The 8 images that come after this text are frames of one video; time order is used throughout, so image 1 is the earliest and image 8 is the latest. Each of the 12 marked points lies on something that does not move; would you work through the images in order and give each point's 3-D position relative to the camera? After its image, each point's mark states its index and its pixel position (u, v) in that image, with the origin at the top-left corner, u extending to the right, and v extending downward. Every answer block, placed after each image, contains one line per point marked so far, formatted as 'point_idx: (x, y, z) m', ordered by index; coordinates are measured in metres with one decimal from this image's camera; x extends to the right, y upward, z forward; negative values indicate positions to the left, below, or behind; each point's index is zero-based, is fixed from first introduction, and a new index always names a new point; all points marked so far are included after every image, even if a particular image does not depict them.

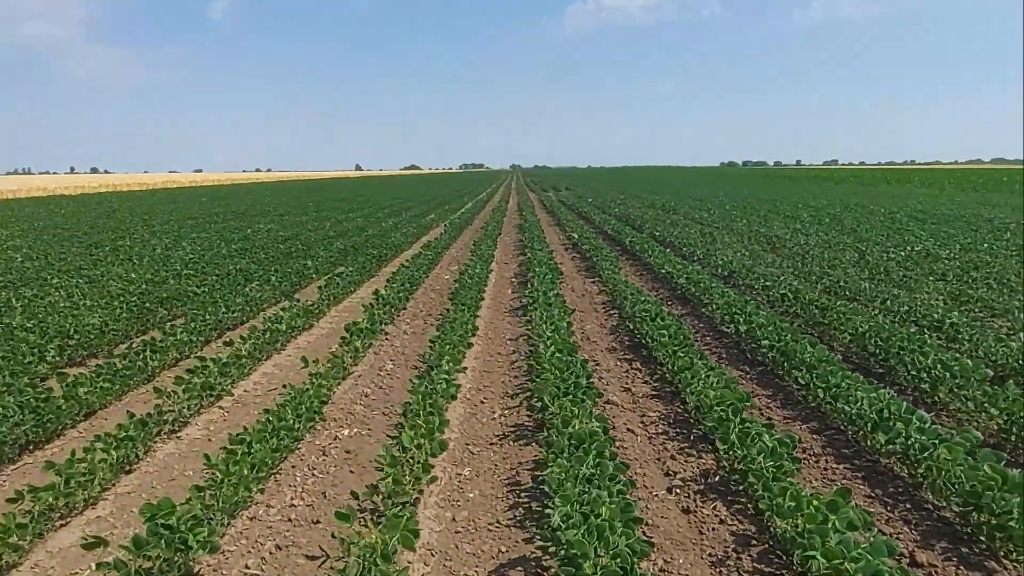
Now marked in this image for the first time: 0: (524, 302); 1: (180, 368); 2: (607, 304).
0: (+0.3, -0.3, +13.5) m
1: (-4.6, -1.1, +9.8) m
2: (+1.8, -0.3, +13.2) m
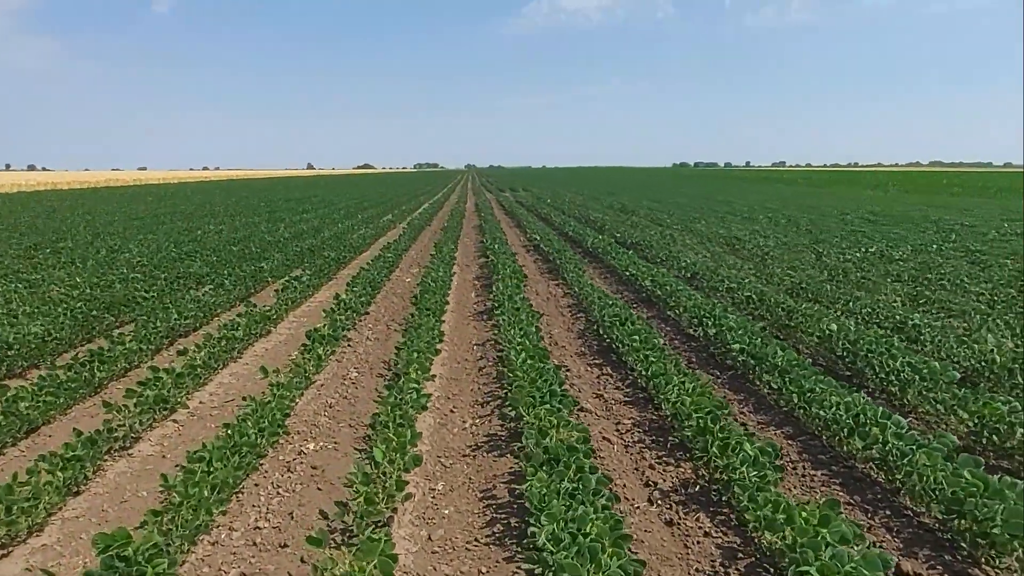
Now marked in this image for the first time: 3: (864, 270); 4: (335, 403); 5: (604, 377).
0: (-0.4, -0.4, +13.3) m
1: (-5.0, -1.2, +9.3) m
2: (+1.2, -0.4, +13.1) m
3: (+7.4, +0.3, +14.8) m
4: (-2.0, -1.3, +7.8) m
5: (+1.2, -1.1, +8.8) m
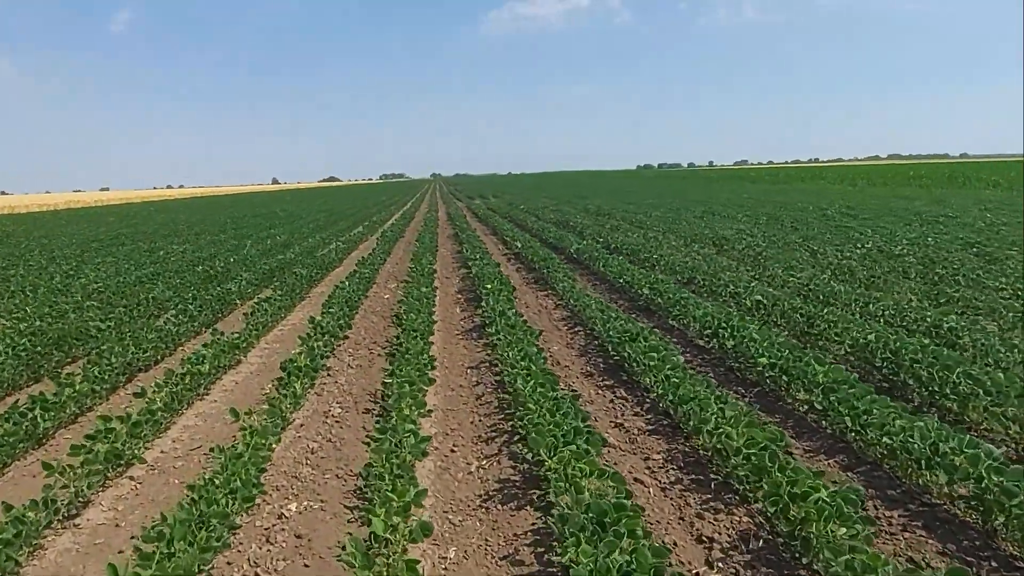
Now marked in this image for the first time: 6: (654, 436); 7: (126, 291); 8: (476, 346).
0: (-0.5, -0.6, +12.3) m
1: (-5.0, -1.6, +8.1) m
2: (+1.0, -0.6, +12.2) m
3: (+7.1, +0.4, +14.1) m
4: (-1.9, -1.5, +6.8) m
5: (+1.2, -1.3, +7.9) m
6: (+1.4, -1.4, +6.8) m
7: (-8.4, -0.1, +15.3) m
8: (-0.5, -0.9, +10.8) m
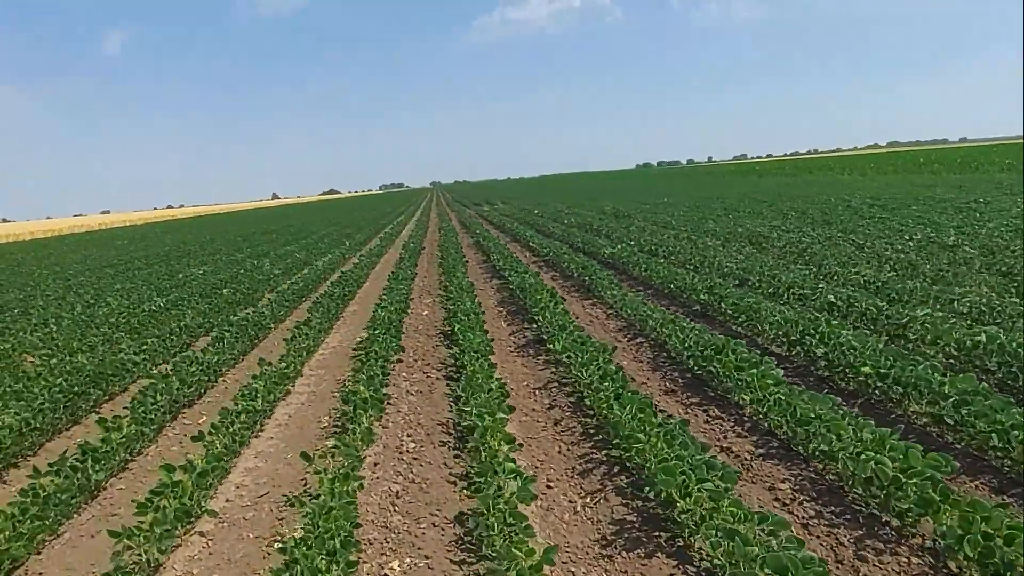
0: (+0.4, -0.8, +11.7) m
1: (-4.1, -2.0, +7.6) m
2: (+1.9, -0.7, +11.6) m
3: (+8.0, +0.5, +13.5) m
4: (-1.0, -1.8, +6.2) m
5: (+2.1, -1.4, +7.2) m
6: (+2.3, -1.5, +6.2) m
7: (-7.5, -0.7, +14.8) m
8: (+0.4, -1.1, +10.2) m
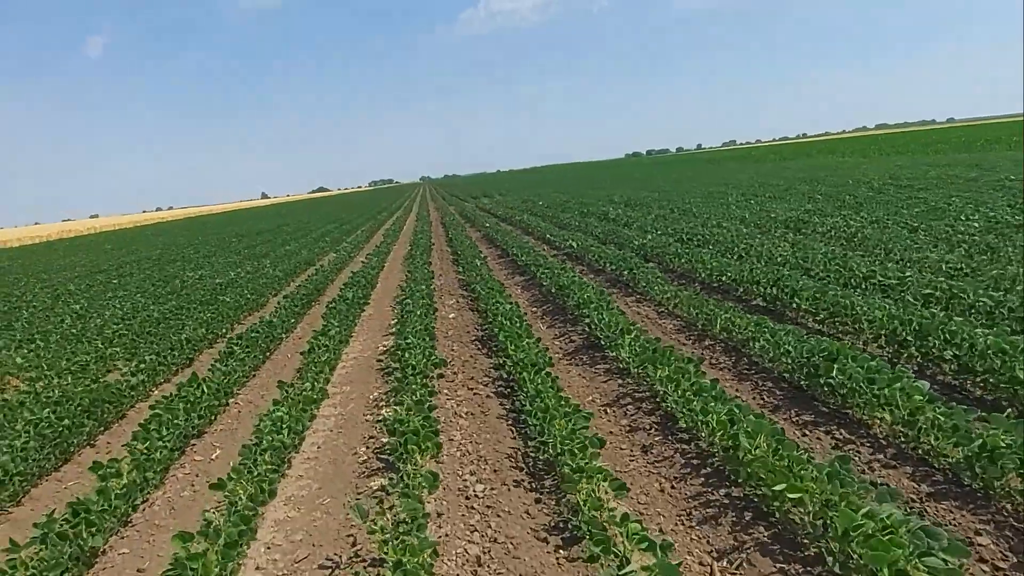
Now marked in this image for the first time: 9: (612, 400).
0: (+1.0, -0.8, +10.4) m
1: (-3.3, -2.1, +6.2) m
2: (+2.6, -0.6, +10.3) m
3: (+8.6, +0.8, +12.2) m
4: (-0.2, -1.8, +4.9) m
5: (+2.8, -1.3, +6.0) m
6: (+3.0, -1.5, +4.9) m
7: (-6.9, -0.8, +13.4) m
8: (+1.1, -1.1, +8.9) m
9: (+1.1, -1.3, +7.9) m
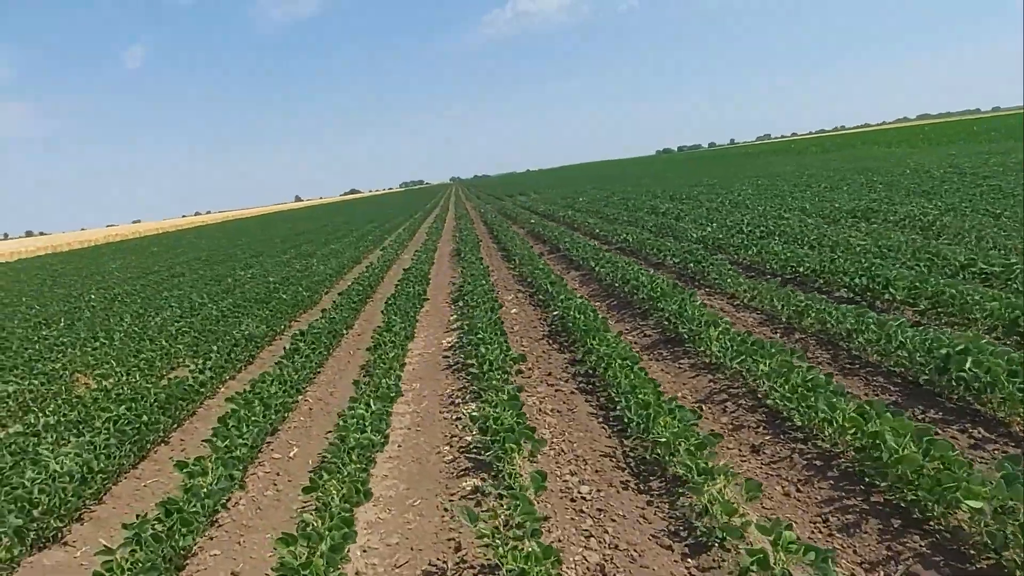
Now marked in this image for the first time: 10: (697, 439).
0: (+2.1, -0.7, +10.0) m
1: (-2.5, -2.1, +6.0) m
2: (+3.6, -0.5, +9.7) m
3: (+9.7, +0.9, +11.4) m
4: (+0.6, -1.8, +4.5) m
5: (+3.7, -1.2, +5.4) m
6: (+3.8, -1.4, +4.4) m
7: (-5.7, -0.8, +13.3) m
8: (+2.1, -1.0, +8.5) m
9: (+2.1, -1.2, +7.5) m
10: (+1.5, -1.2, +5.8) m
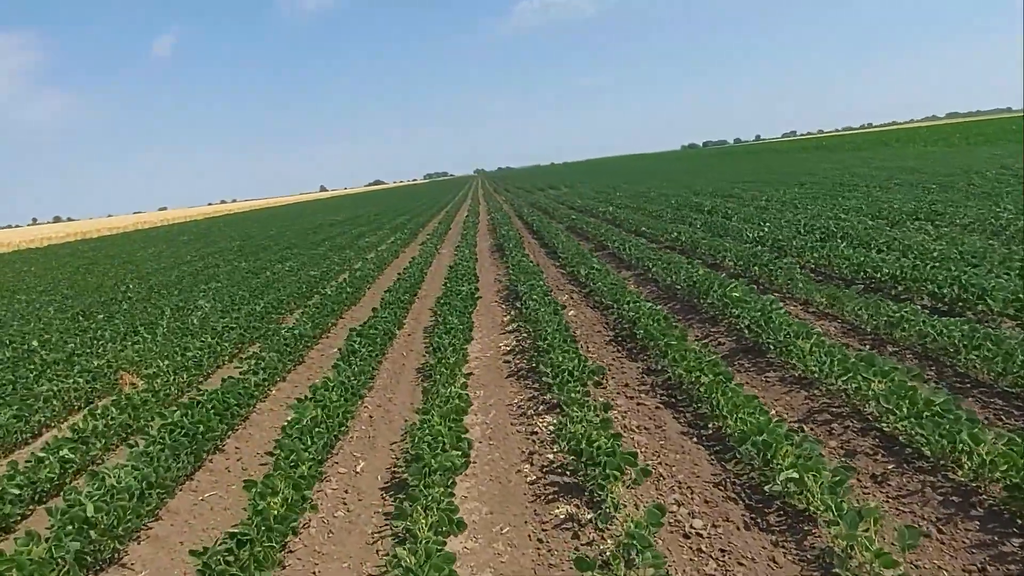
0: (+3.0, -0.8, +9.4) m
1: (-1.7, -2.1, +5.6) m
2: (+4.5, -0.6, +9.1) m
3: (+10.7, +0.7, +10.6) m
4: (+1.3, -1.9, +4.0) m
5: (+4.4, -1.4, +4.8) m
6: (+4.5, -1.5, +3.8) m
7: (-4.7, -0.7, +13.0) m
8: (+2.9, -1.1, +7.9) m
9: (+2.9, -1.3, +6.9) m
10: (+2.2, -1.4, +5.2) m
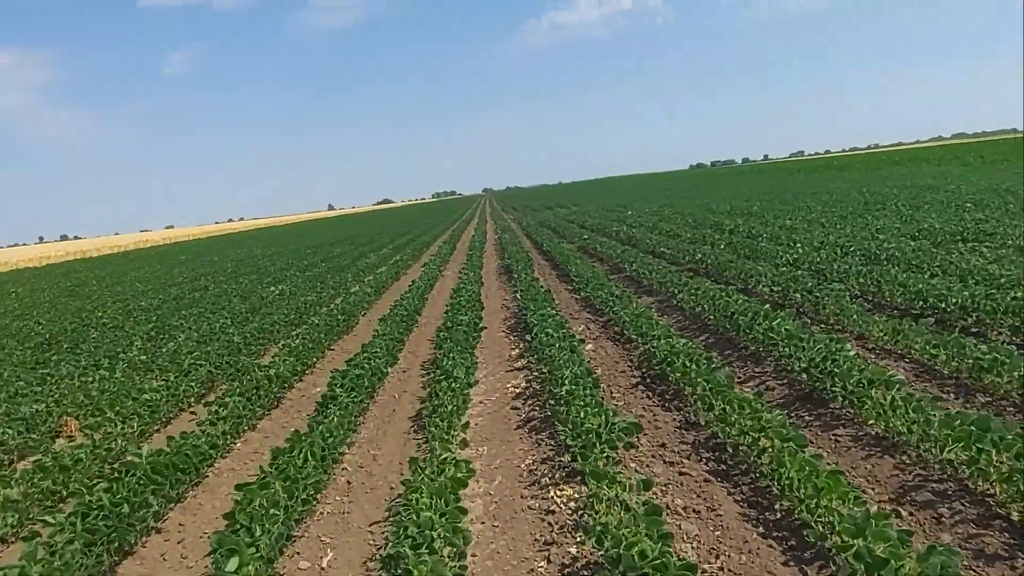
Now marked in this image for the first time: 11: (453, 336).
0: (+3.1, -1.2, +7.8) m
1: (-1.6, -2.4, +4.0) m
2: (+4.6, -1.0, +7.5) m
3: (+10.8, +0.3, +9.0) m
4: (+1.4, -2.1, +2.4) m
5: (+4.5, -1.6, +3.2) m
6: (+4.6, -1.8, +2.2) m
7: (-4.5, -1.2, +11.5) m
8: (+3.0, -1.4, +6.3) m
9: (+3.0, -1.6, +5.3) m
10: (+2.3, -1.6, +3.6) m
11: (-1.0, -0.8, +11.6) m
